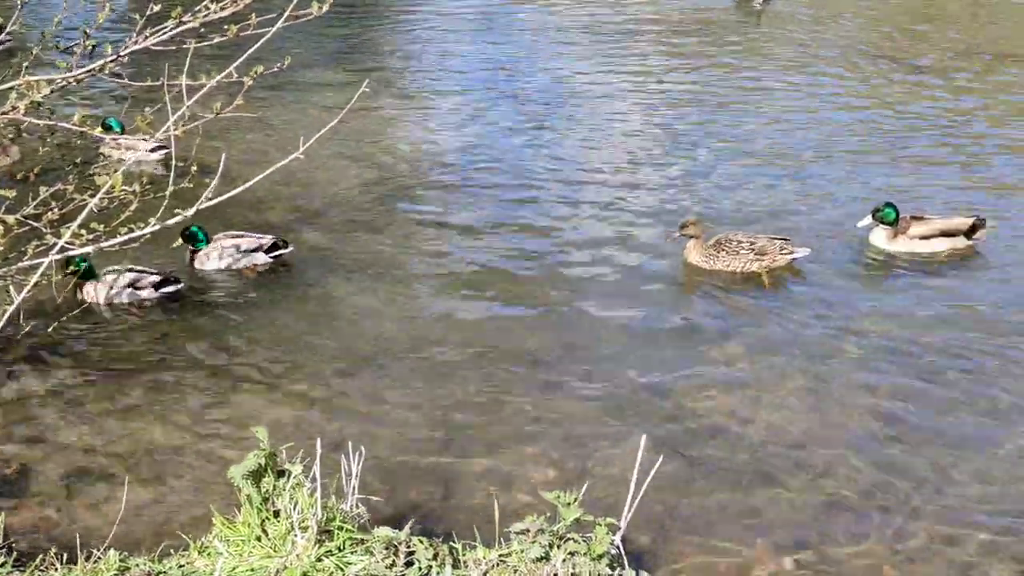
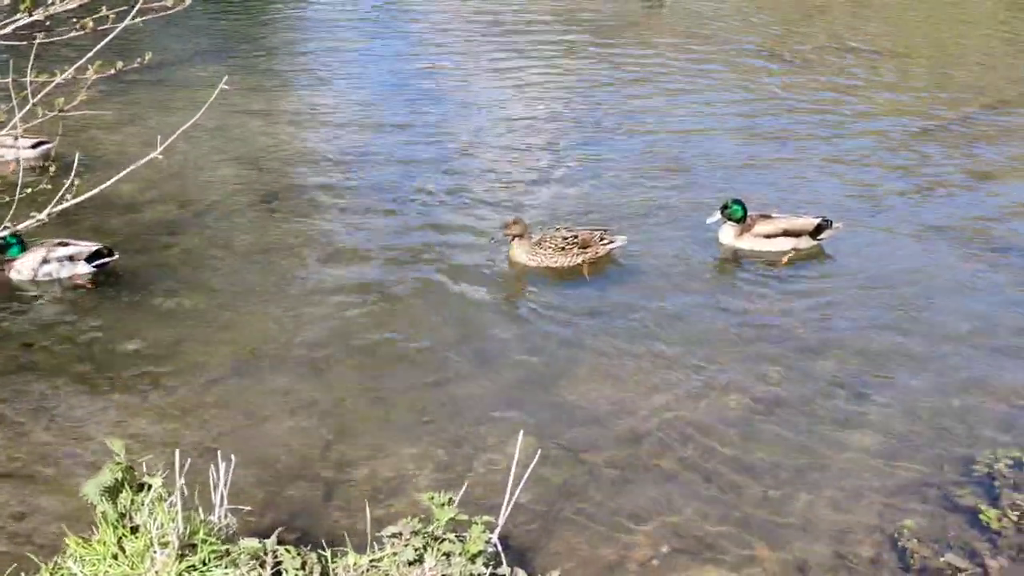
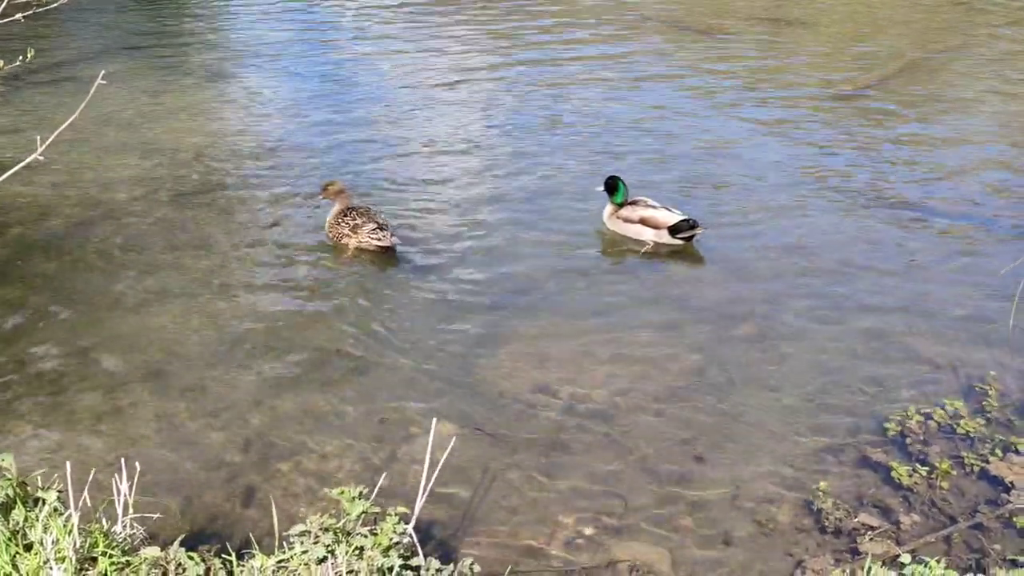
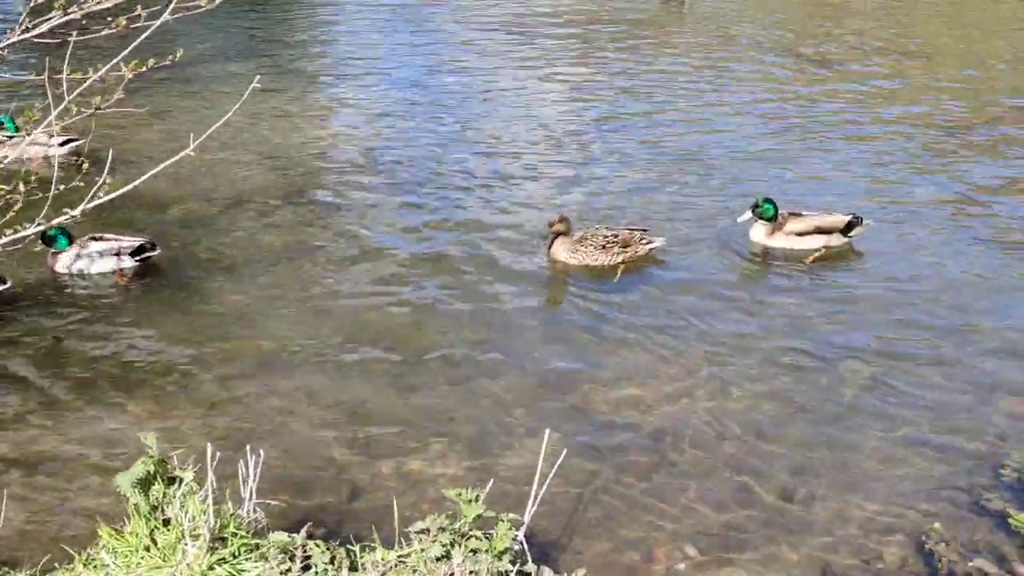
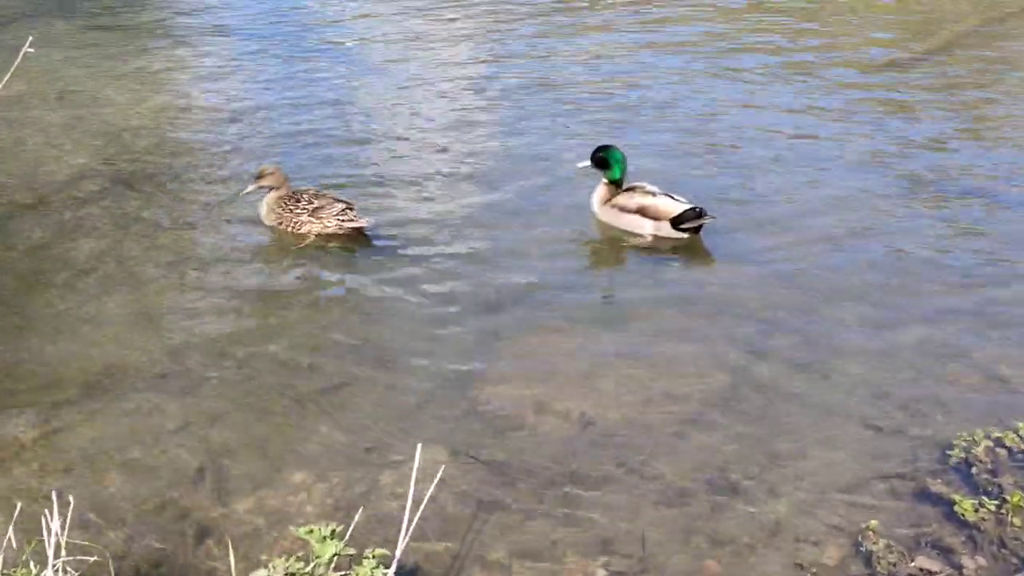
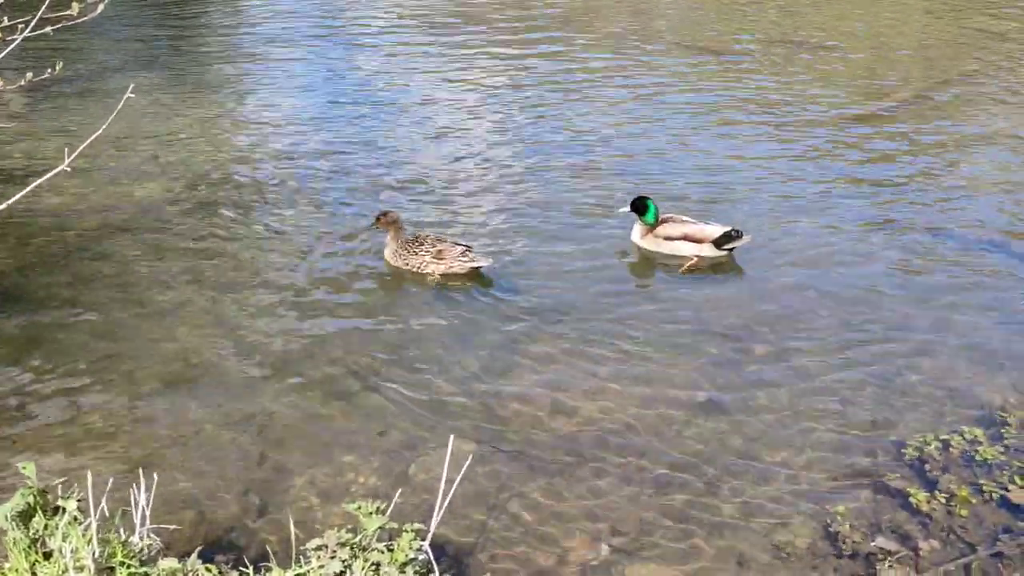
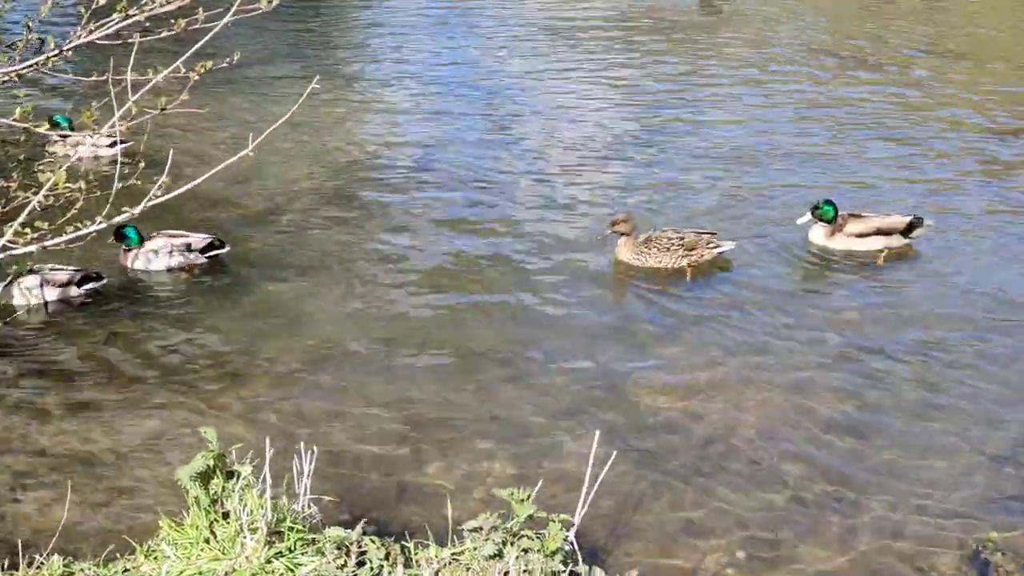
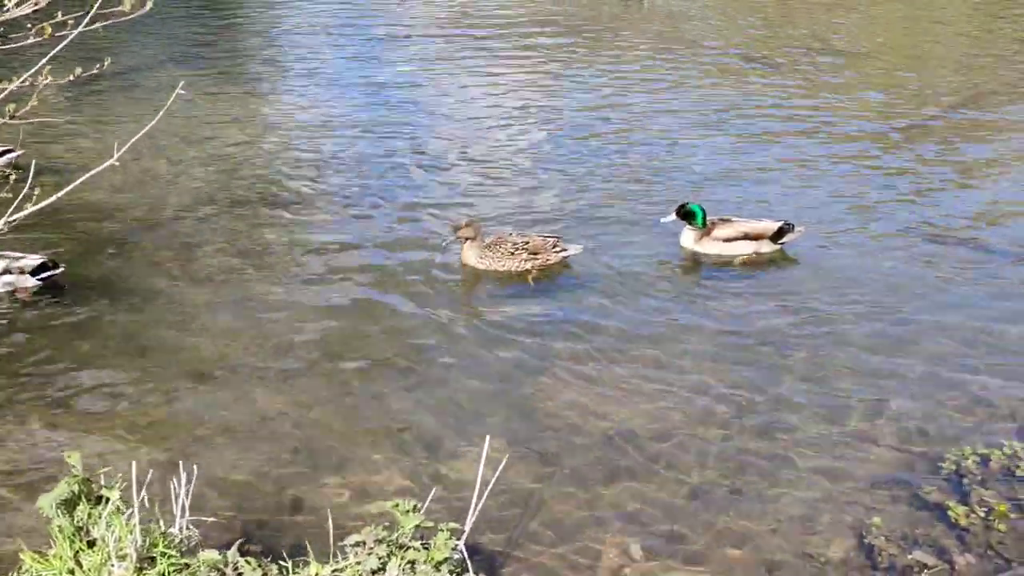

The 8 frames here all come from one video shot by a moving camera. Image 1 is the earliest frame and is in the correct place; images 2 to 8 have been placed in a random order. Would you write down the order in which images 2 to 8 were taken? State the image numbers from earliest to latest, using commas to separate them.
7, 4, 2, 8, 6, 3, 5
